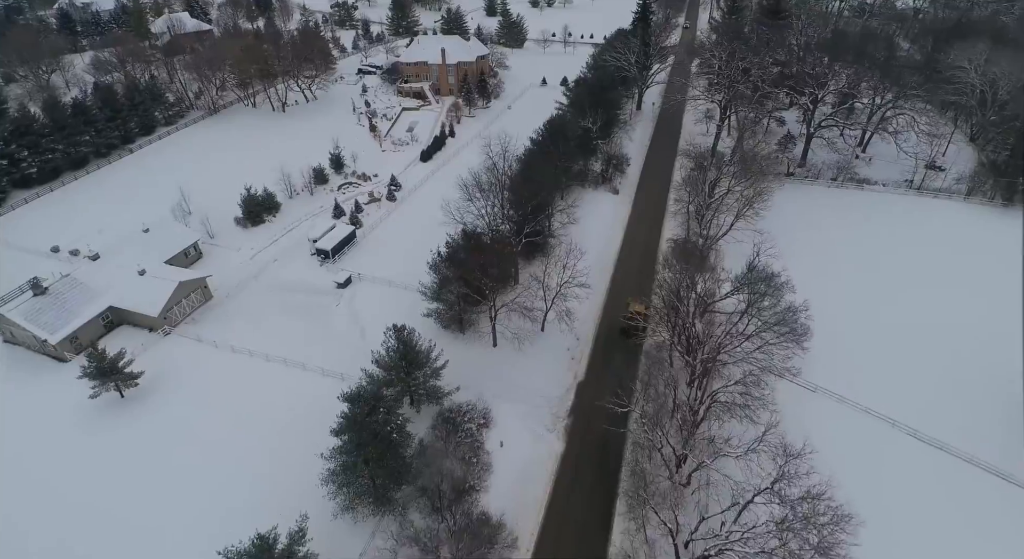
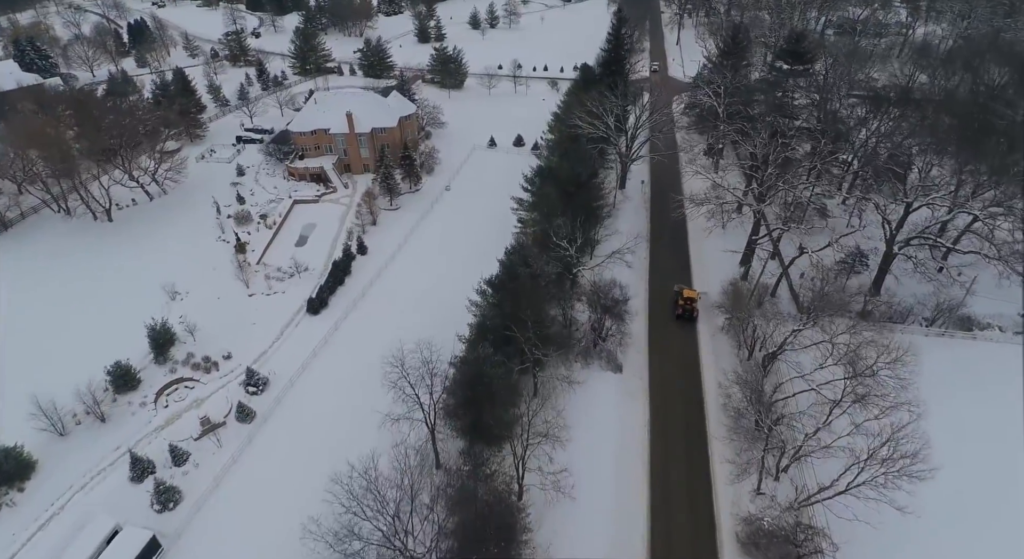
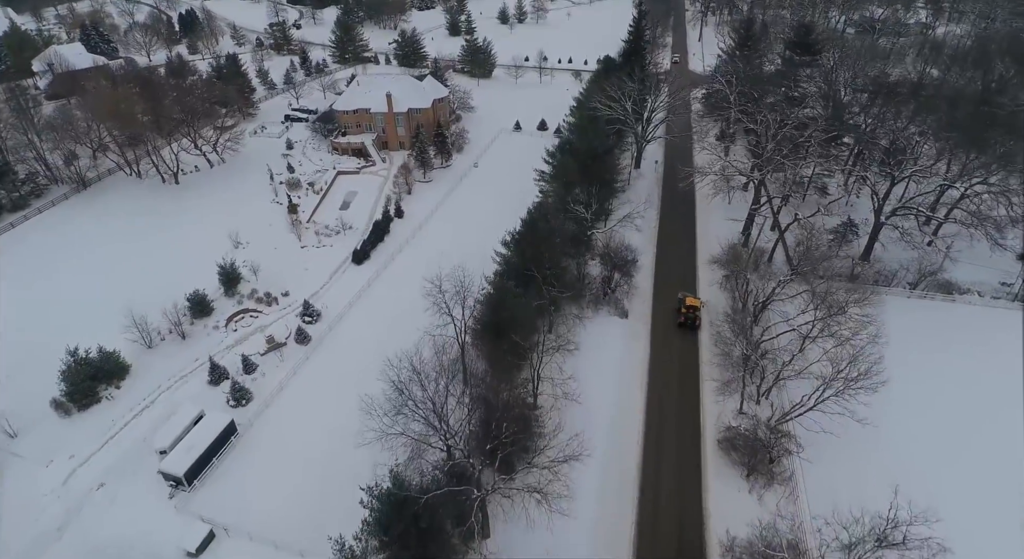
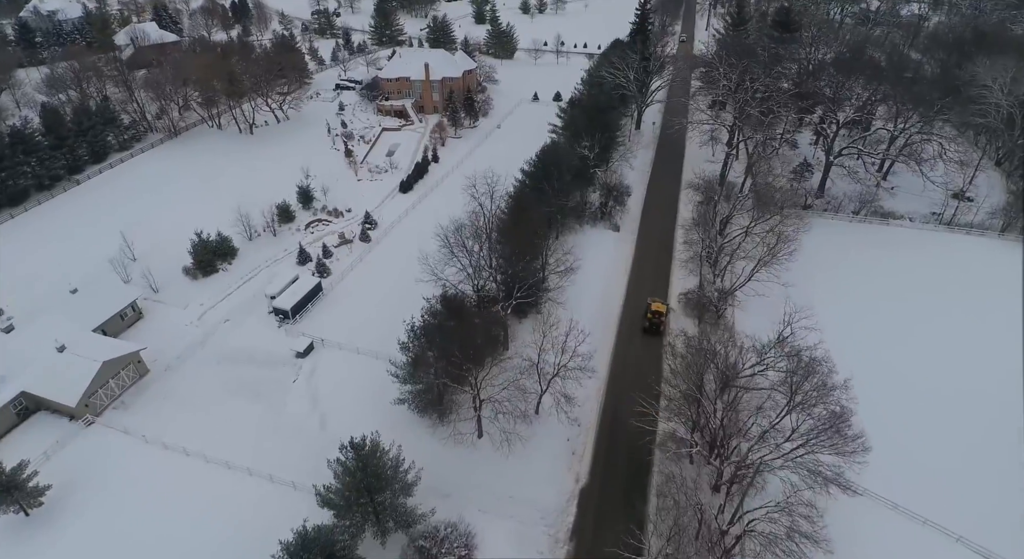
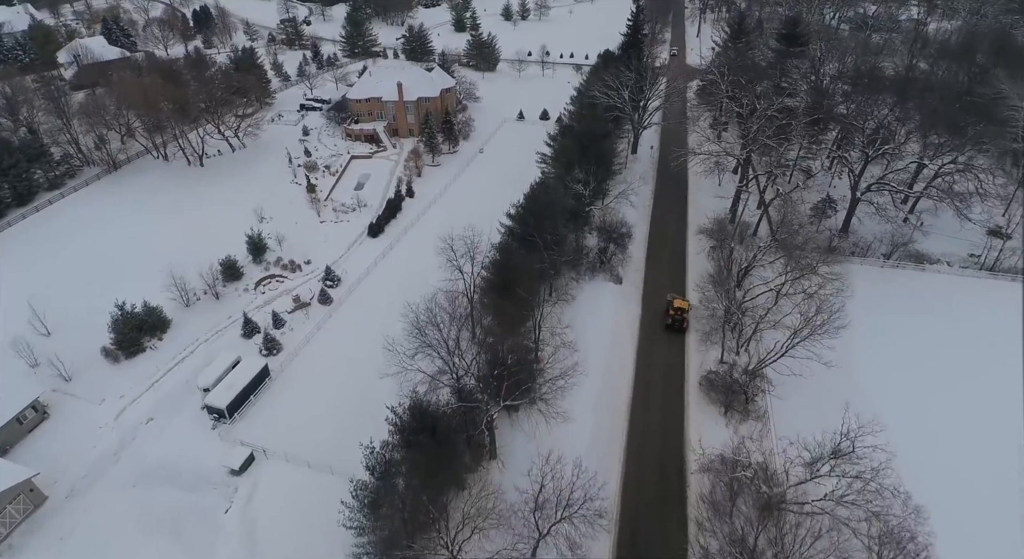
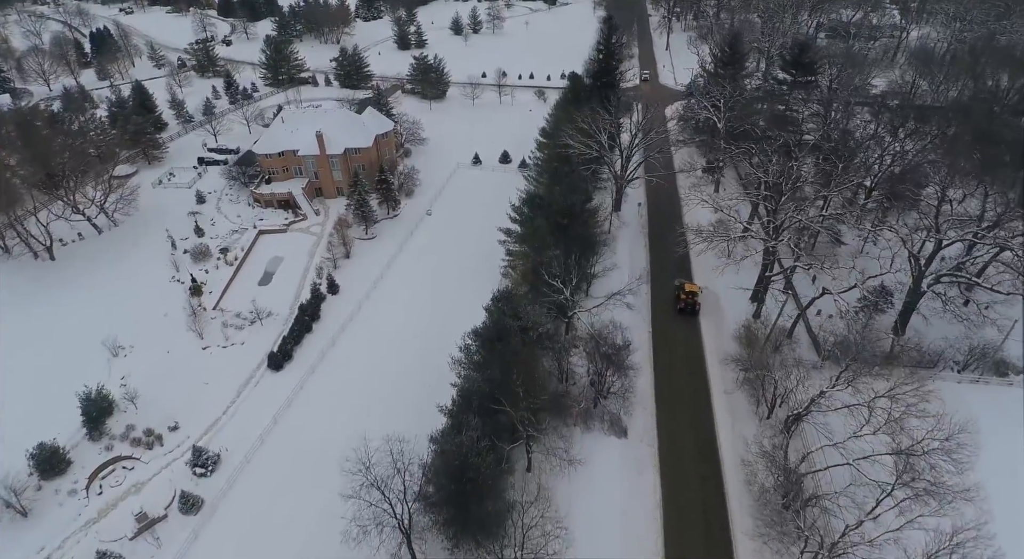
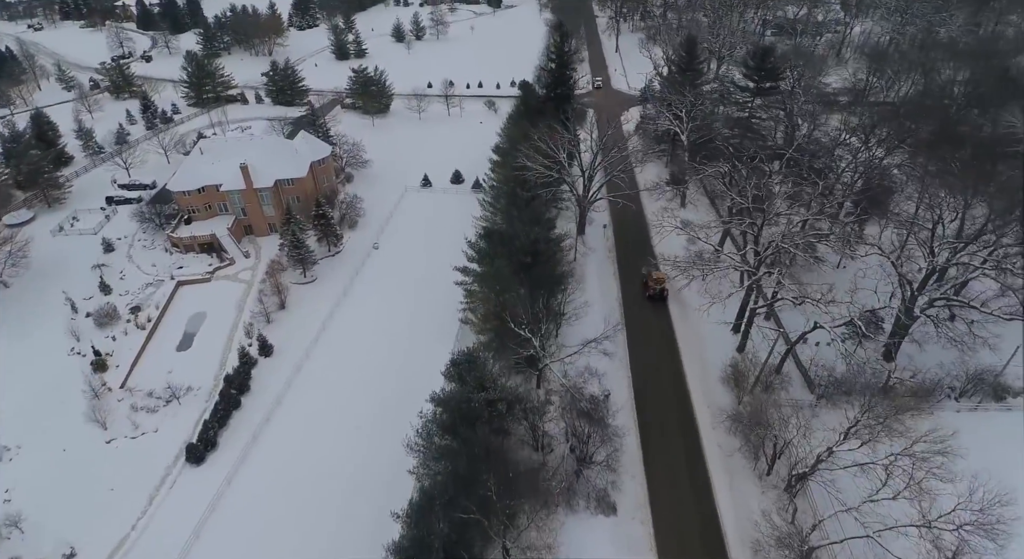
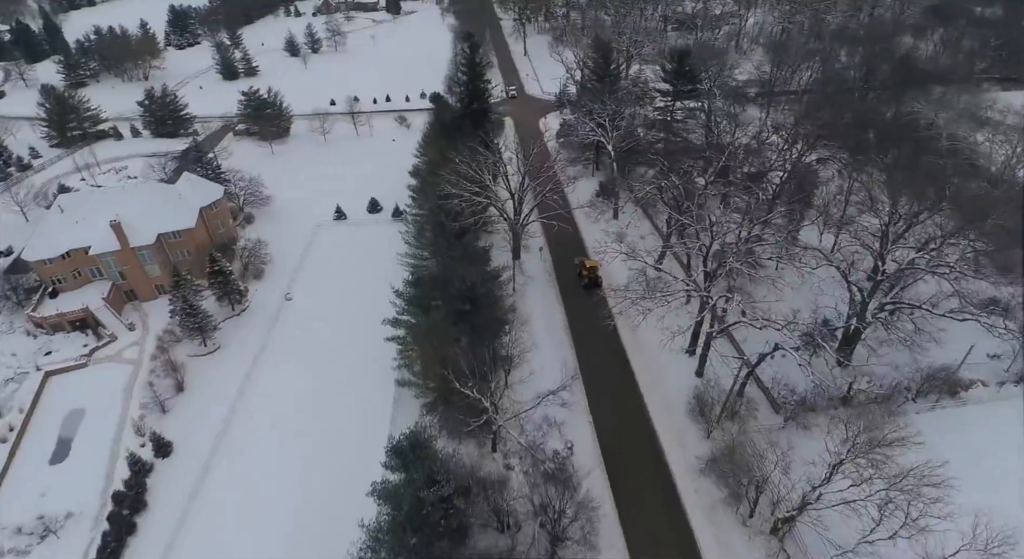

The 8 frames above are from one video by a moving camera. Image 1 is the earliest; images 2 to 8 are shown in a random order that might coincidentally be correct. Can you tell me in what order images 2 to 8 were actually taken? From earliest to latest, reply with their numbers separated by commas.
4, 5, 3, 2, 6, 7, 8
